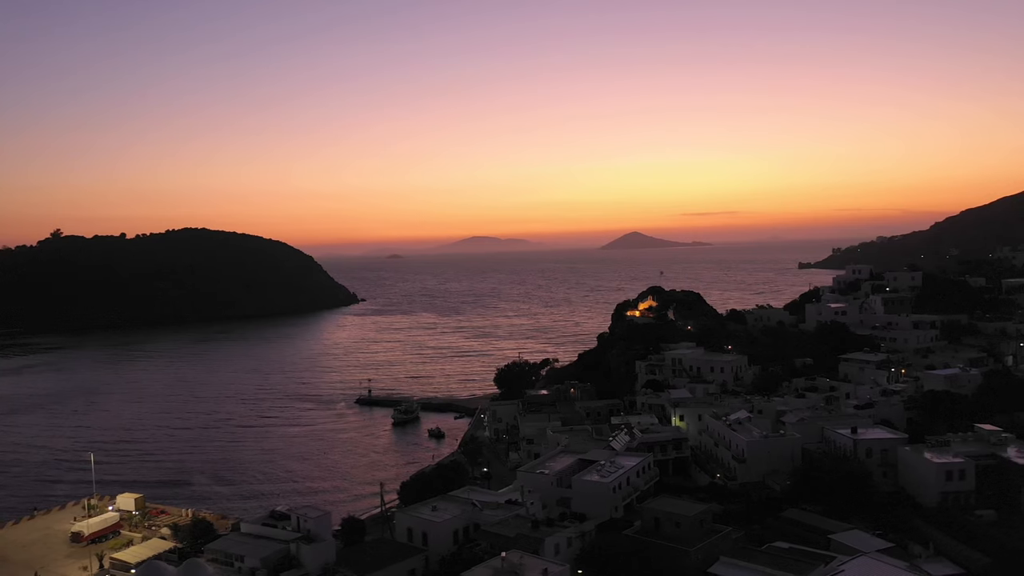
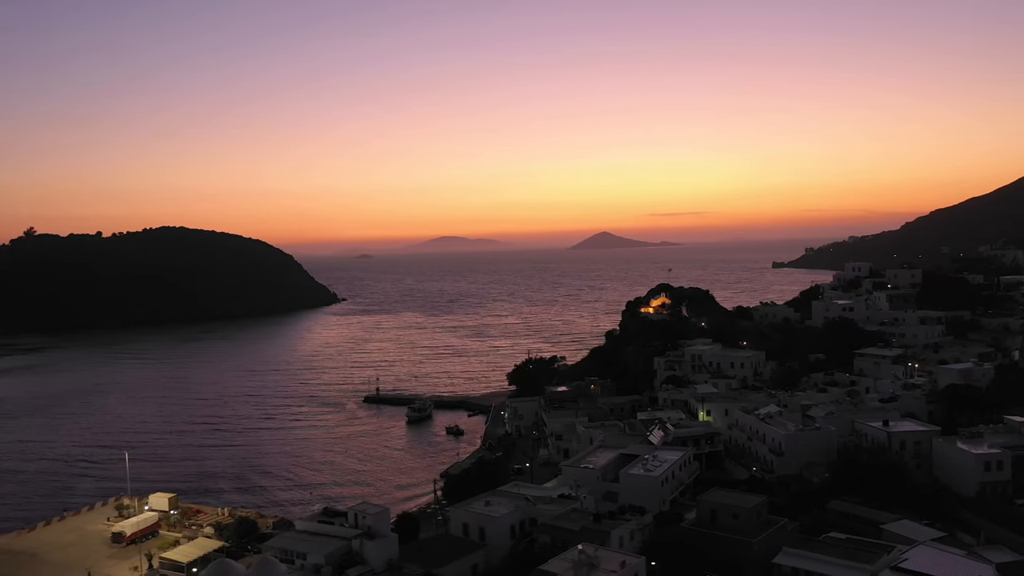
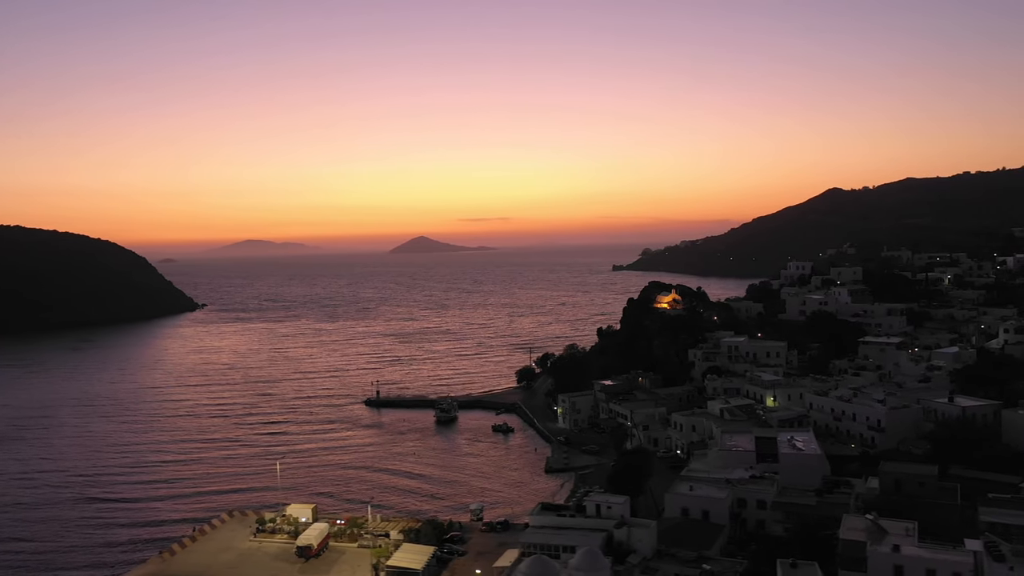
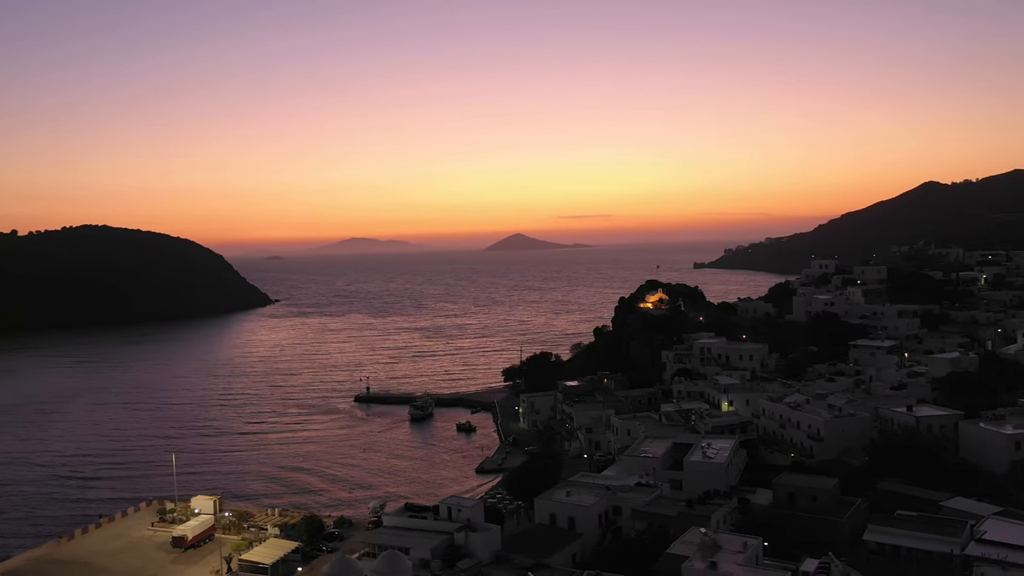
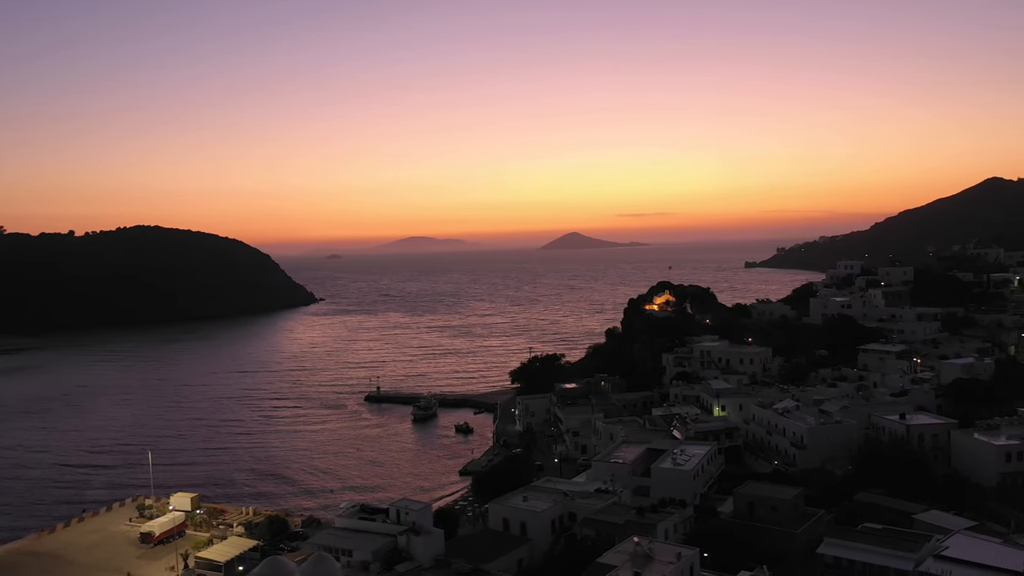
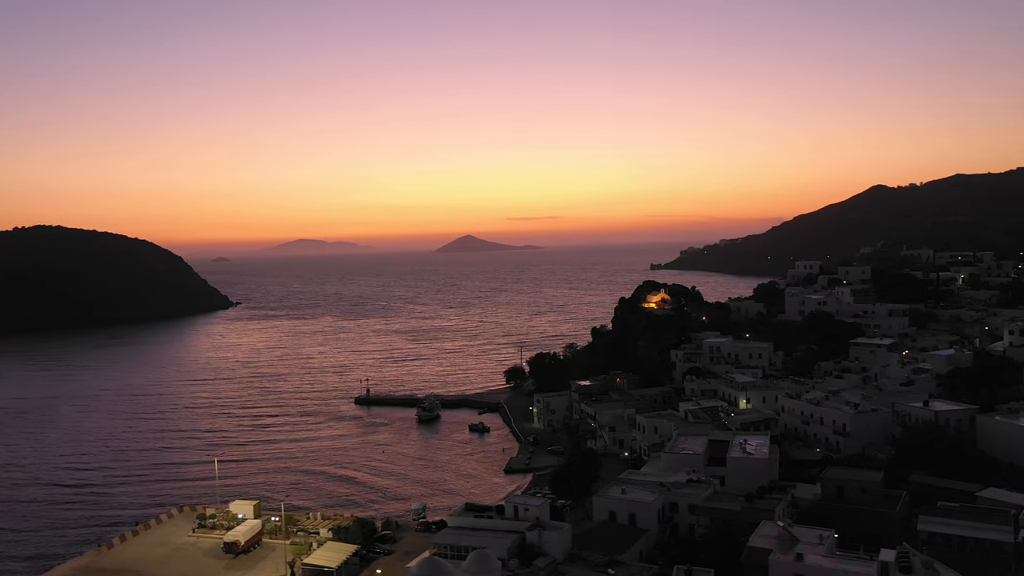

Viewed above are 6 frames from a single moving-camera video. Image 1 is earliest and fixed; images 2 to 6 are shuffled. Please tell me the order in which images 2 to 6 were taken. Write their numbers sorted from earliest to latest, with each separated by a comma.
2, 5, 4, 6, 3
